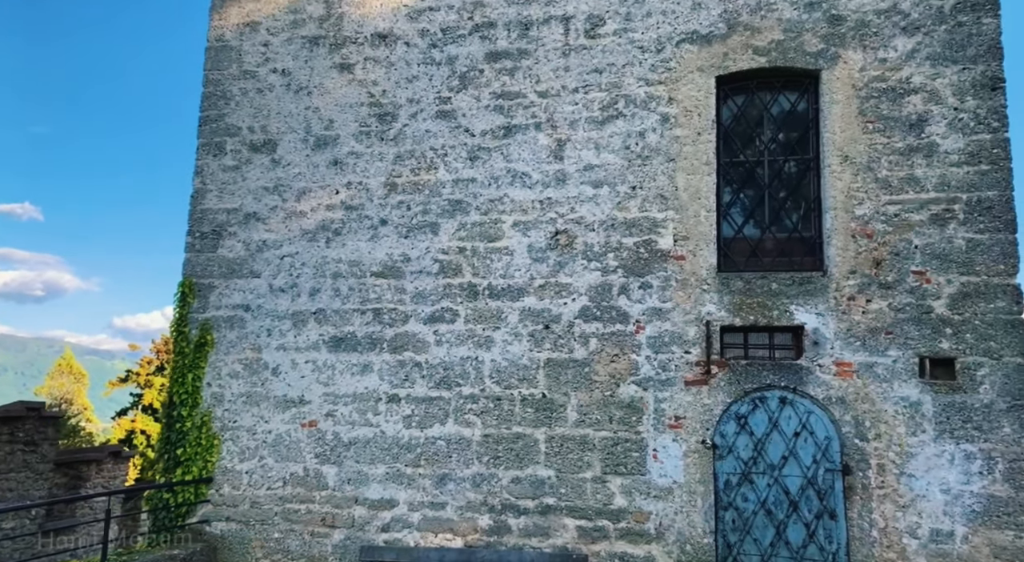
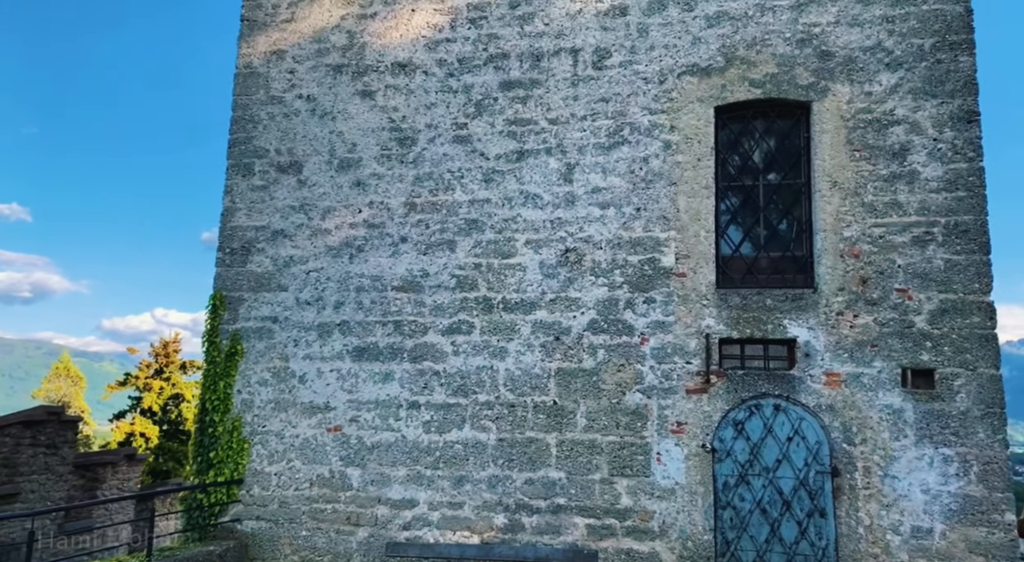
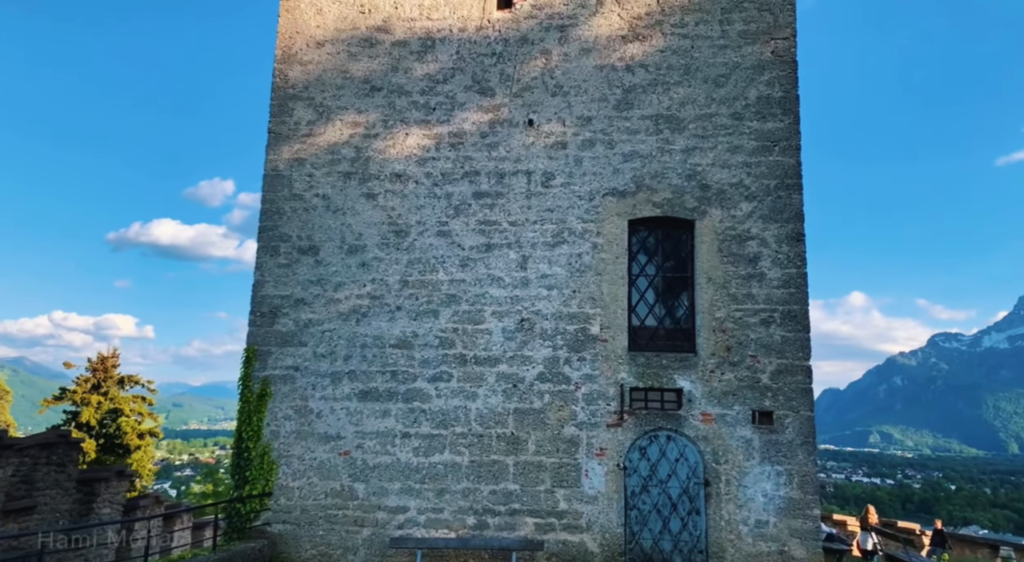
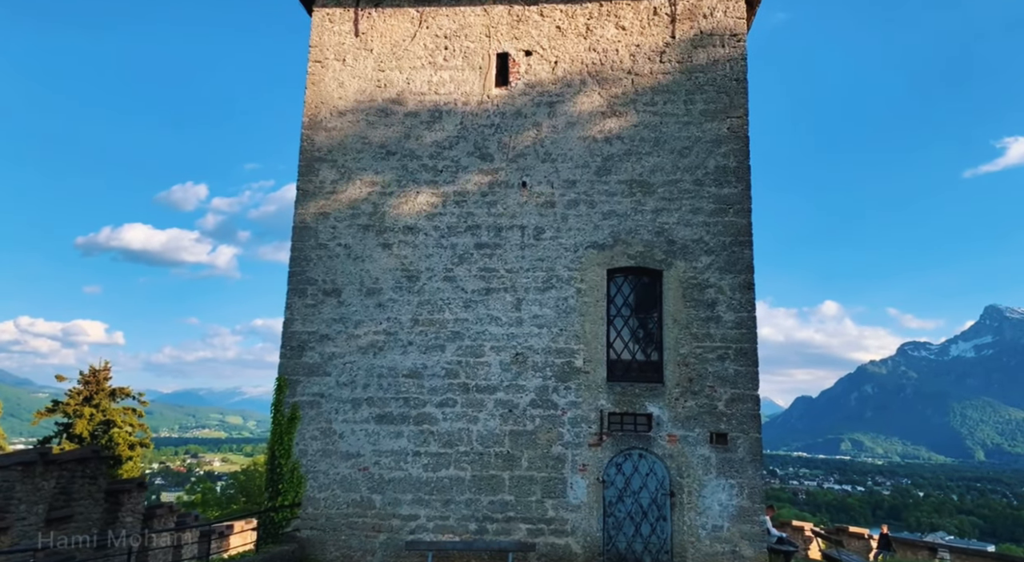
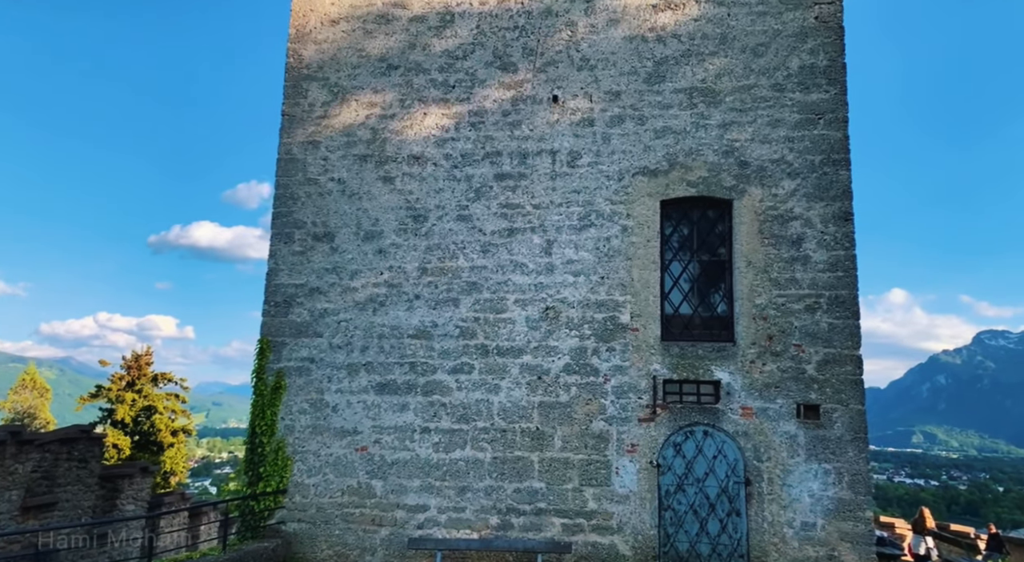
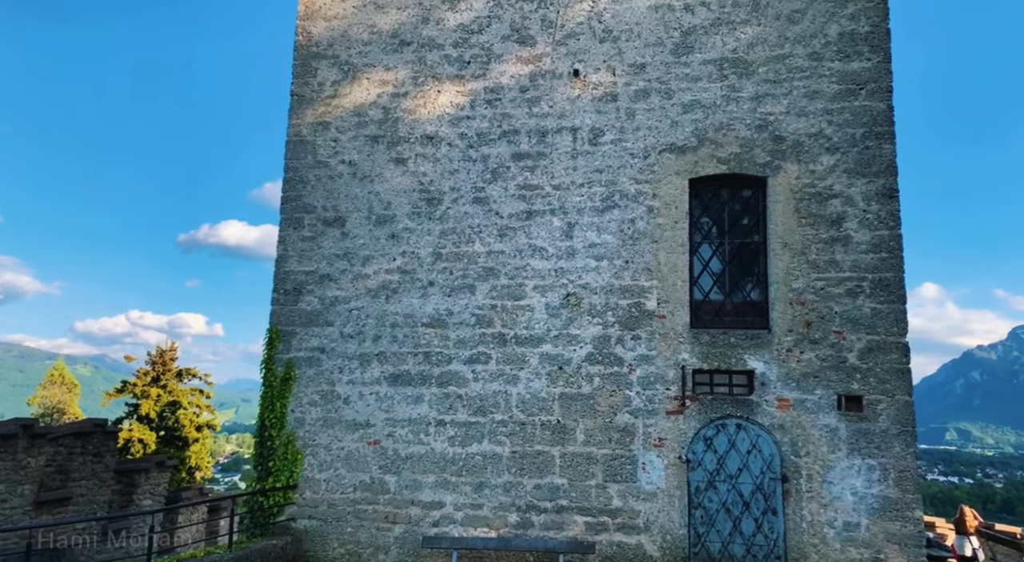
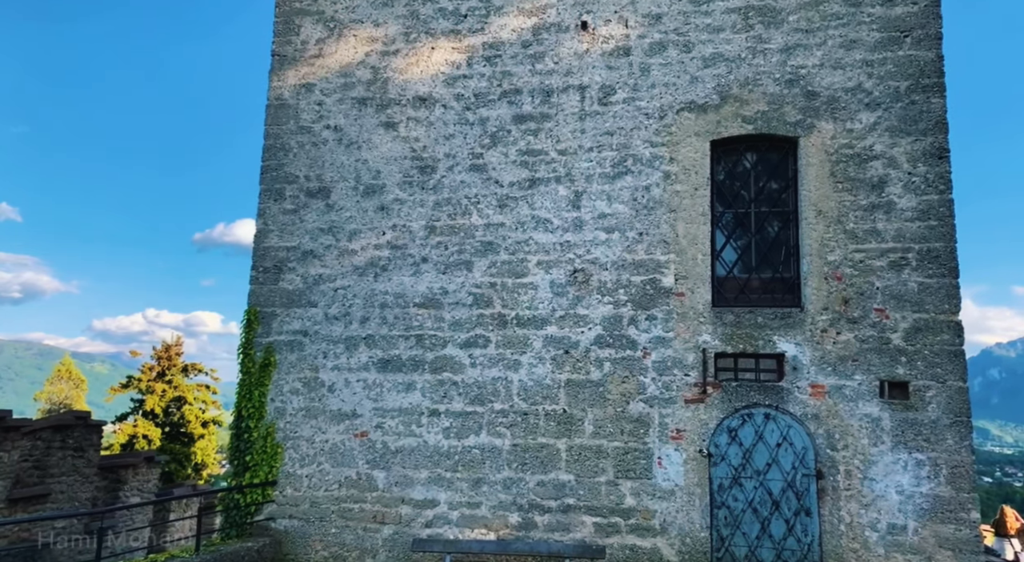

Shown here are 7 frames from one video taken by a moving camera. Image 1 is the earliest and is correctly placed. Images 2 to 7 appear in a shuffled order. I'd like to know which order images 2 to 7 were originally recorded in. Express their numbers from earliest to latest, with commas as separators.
2, 7, 6, 5, 3, 4
